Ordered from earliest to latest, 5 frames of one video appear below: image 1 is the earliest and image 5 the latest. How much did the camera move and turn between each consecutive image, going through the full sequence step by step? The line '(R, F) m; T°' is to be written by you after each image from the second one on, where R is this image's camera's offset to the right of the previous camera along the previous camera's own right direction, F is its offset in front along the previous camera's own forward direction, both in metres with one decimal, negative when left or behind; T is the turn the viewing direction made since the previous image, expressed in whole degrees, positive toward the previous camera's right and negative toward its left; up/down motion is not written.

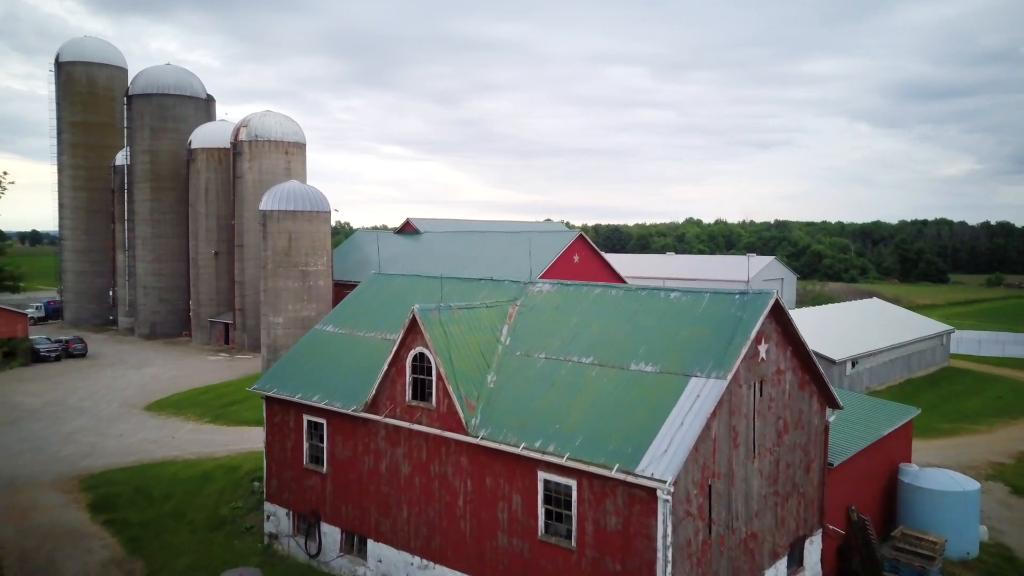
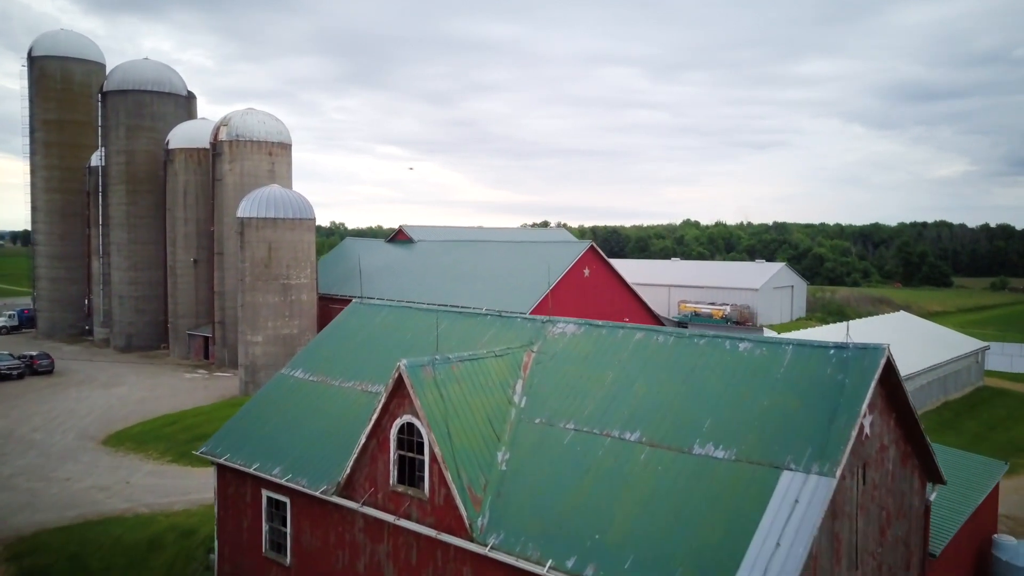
(-0.3, +3.1) m; 0°
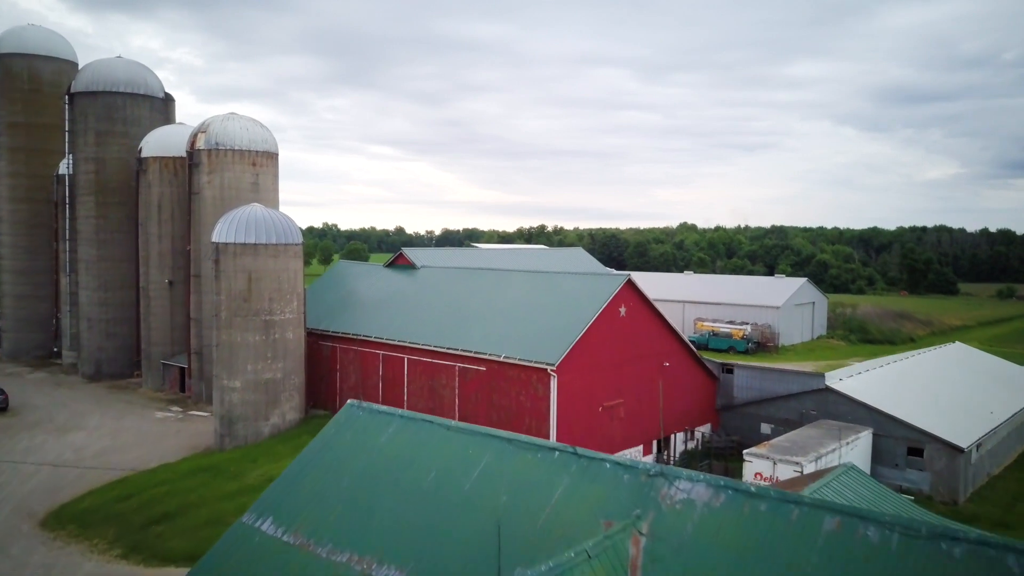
(-0.9, +4.2) m; +1°
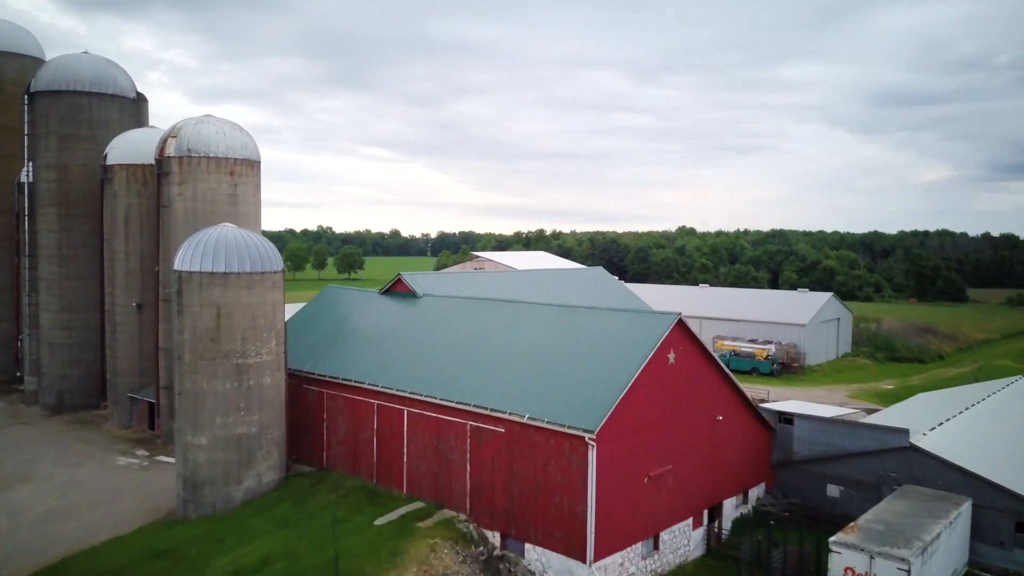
(-0.8, +4.3) m; 0°
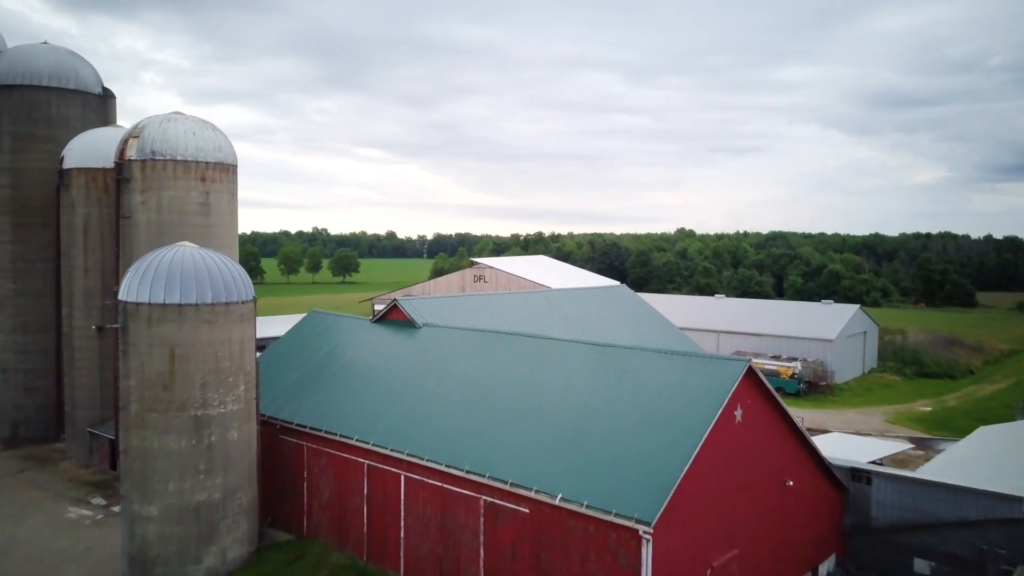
(-0.6, +4.0) m; 0°
